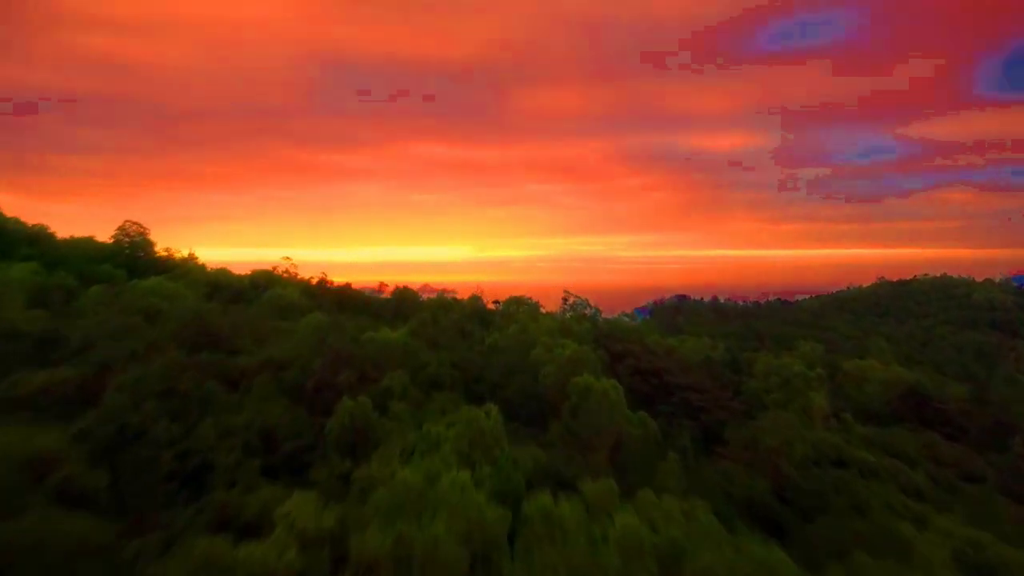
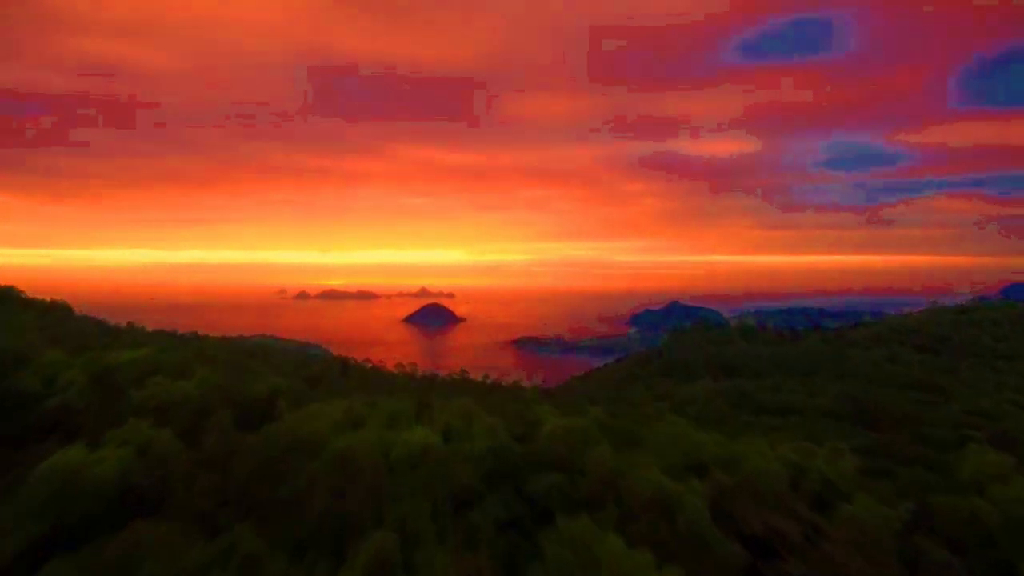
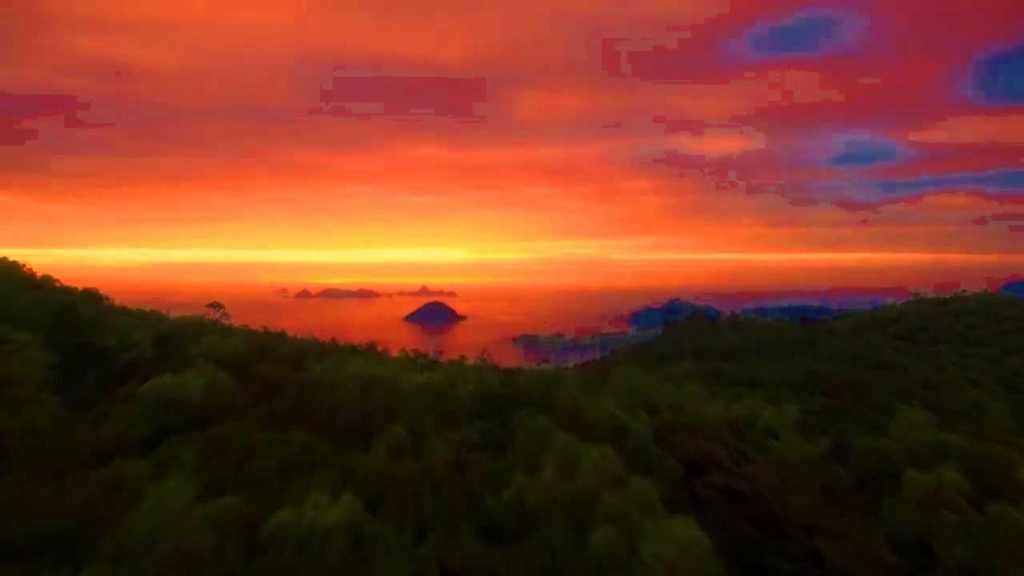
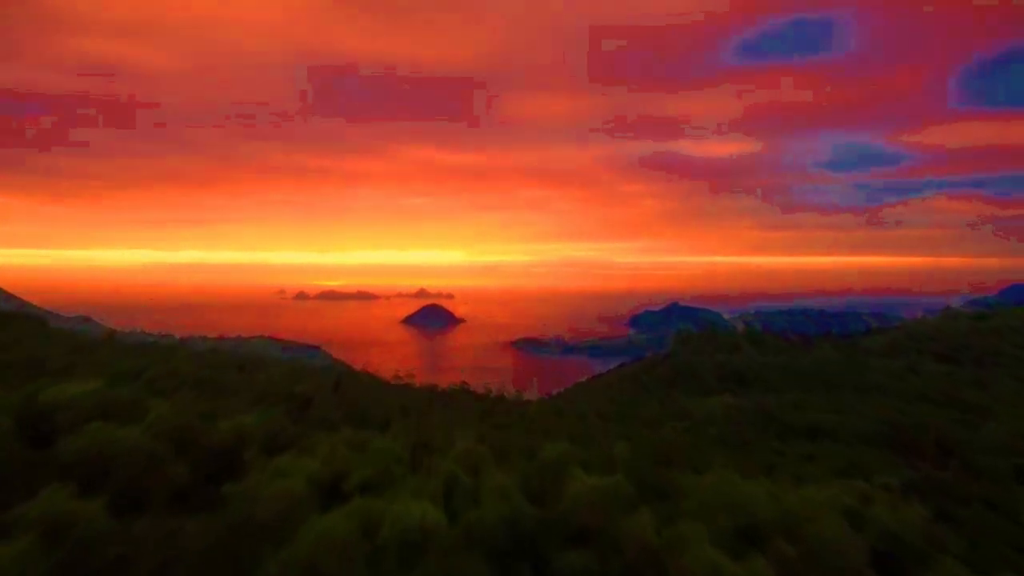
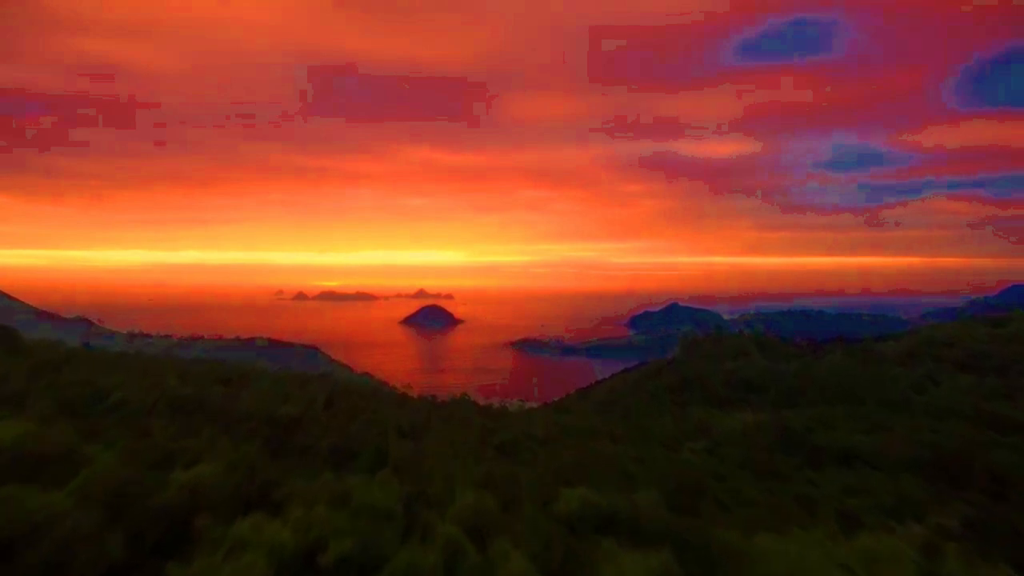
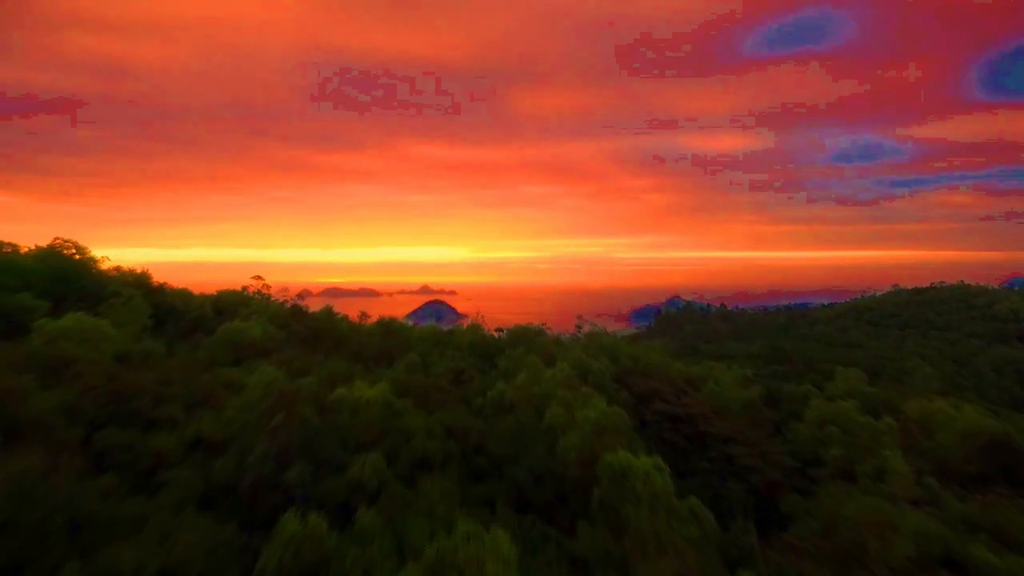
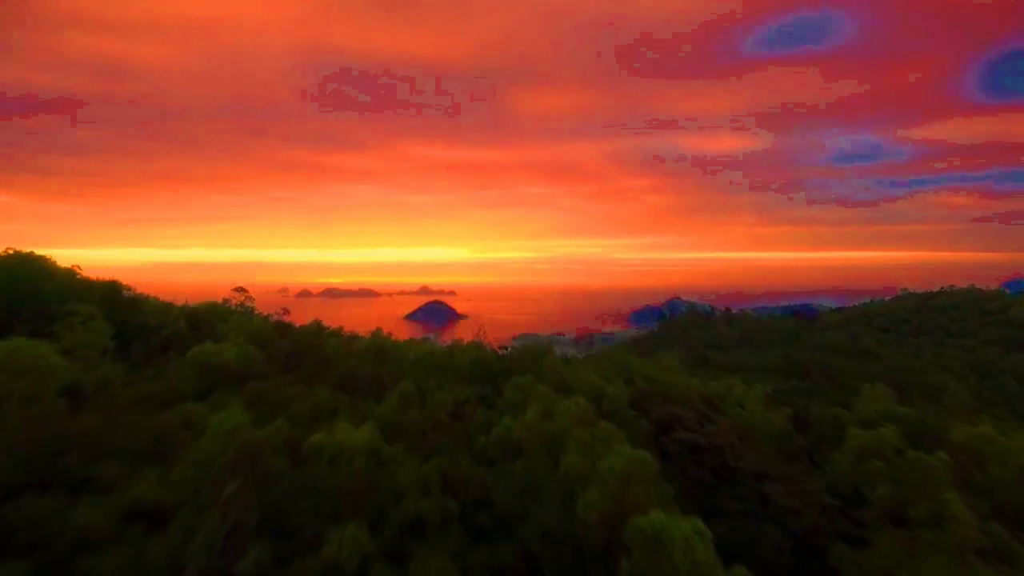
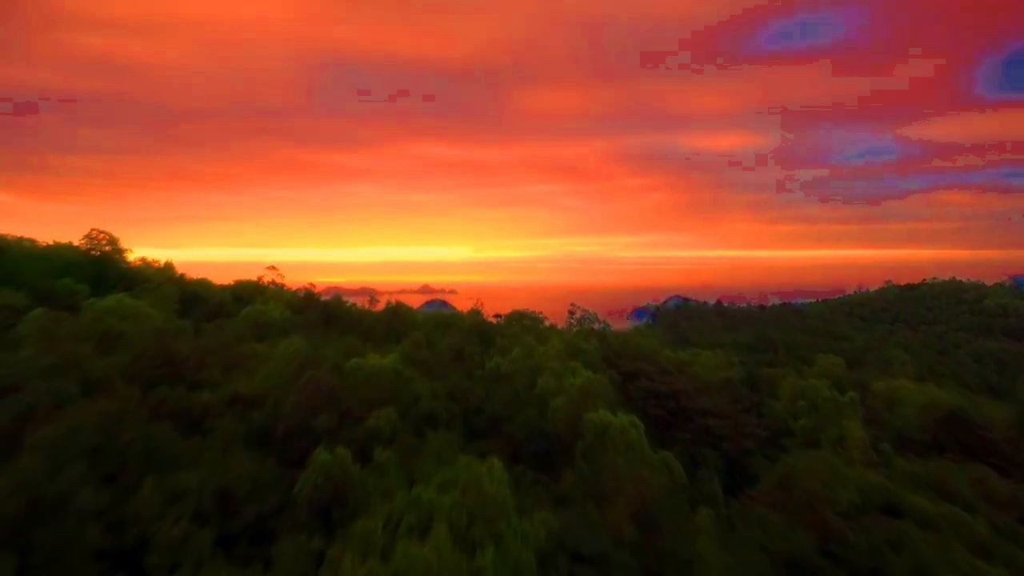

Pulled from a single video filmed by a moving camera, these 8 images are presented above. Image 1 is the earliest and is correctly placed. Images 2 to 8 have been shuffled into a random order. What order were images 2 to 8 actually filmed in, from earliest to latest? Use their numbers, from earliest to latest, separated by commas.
8, 6, 7, 3, 2, 4, 5
